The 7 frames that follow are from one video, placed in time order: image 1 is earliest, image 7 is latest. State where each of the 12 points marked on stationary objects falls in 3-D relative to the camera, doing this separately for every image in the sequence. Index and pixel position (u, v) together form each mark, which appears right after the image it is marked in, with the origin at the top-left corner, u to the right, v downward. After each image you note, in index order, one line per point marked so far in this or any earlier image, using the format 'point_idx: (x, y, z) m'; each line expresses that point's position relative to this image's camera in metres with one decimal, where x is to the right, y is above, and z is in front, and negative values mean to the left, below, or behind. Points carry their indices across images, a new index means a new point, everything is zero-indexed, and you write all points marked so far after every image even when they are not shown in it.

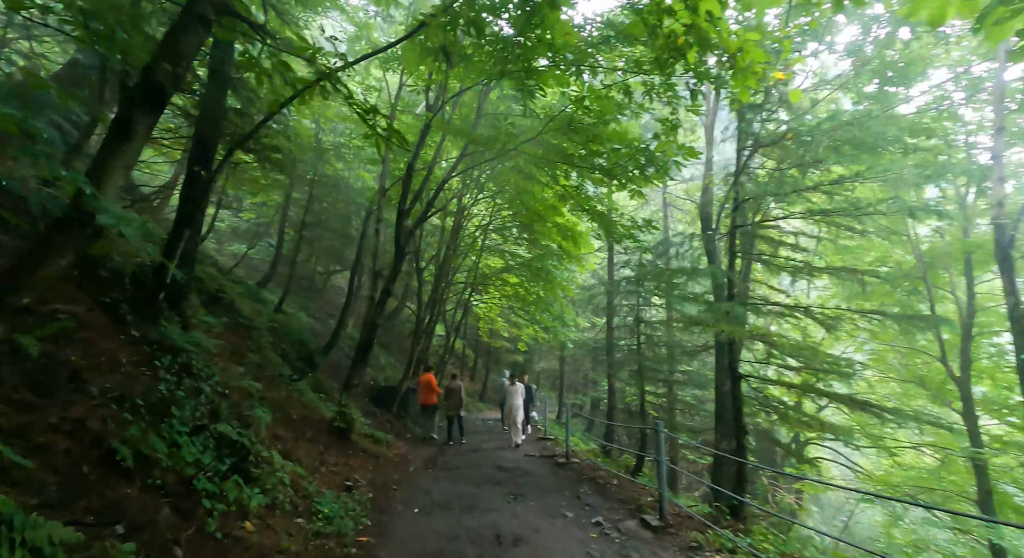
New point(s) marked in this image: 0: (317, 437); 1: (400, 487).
0: (-3.3, -2.7, +8.2) m
1: (-1.8, -3.4, +7.8) m
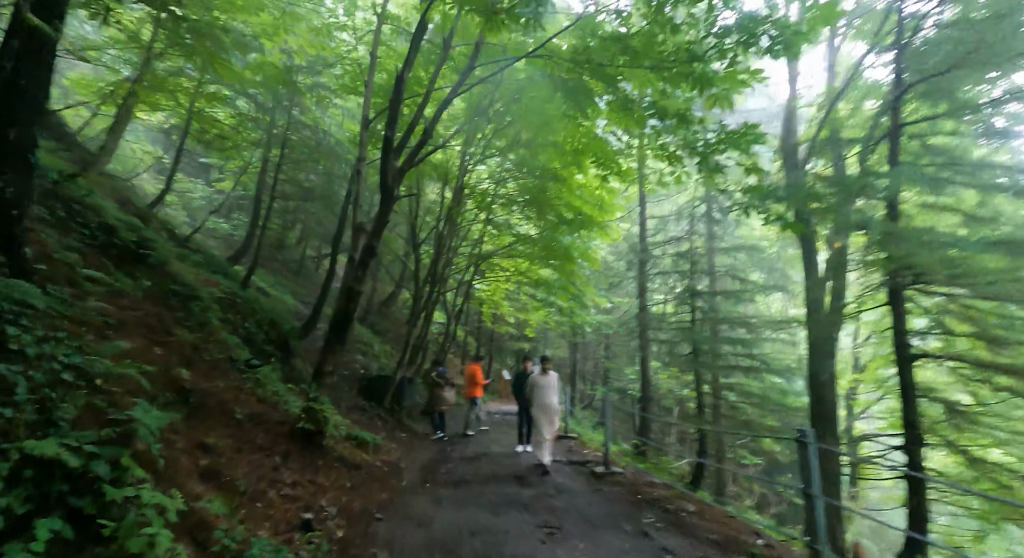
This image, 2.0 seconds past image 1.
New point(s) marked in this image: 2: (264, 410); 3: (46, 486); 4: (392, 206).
0: (-2.9, -2.0, +5.9) m
1: (-1.4, -2.7, +5.6) m
2: (-3.3, -1.8, +6.5) m
3: (-2.6, -1.2, +2.7) m
4: (-1.8, +1.1, +7.2) m
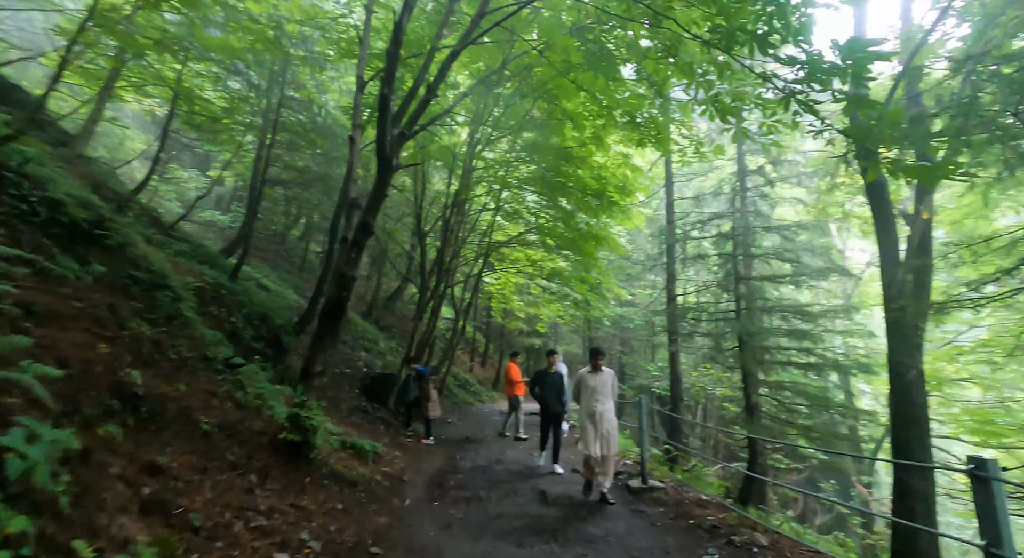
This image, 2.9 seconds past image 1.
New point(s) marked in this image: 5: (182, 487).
0: (-2.7, -1.9, +4.9) m
1: (-1.2, -2.5, +4.5) m
2: (-3.1, -1.6, +5.5) m
3: (-2.4, -1.0, +1.7) m
4: (-1.6, +1.3, +6.1) m
5: (-2.7, -1.7, +4.0) m
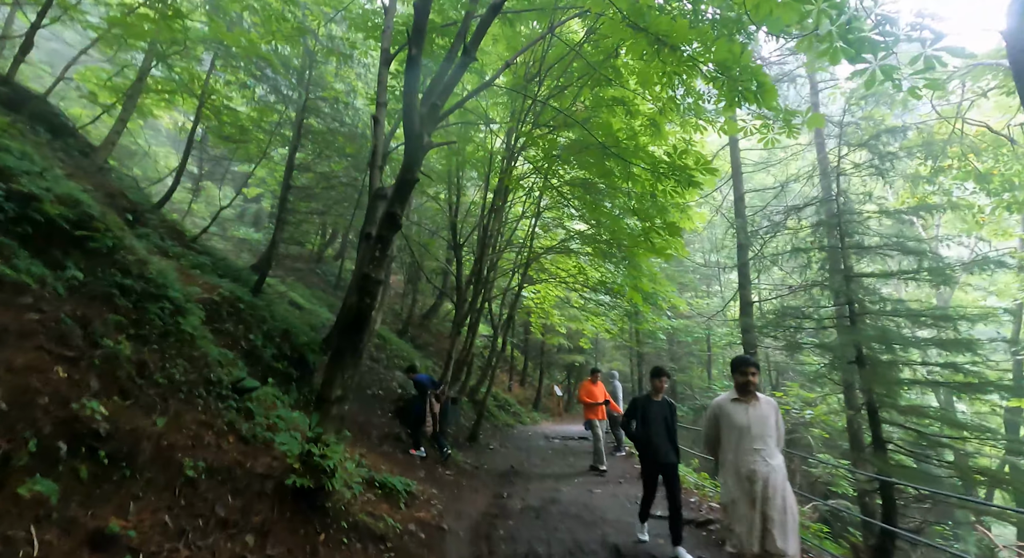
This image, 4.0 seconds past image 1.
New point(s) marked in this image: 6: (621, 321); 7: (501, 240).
0: (-2.1, -1.9, +3.8) m
1: (-0.6, -2.5, +3.3) m
2: (-2.5, -1.6, +4.4) m
3: (-2.1, -0.9, +0.6) m
4: (-1.0, +1.3, +5.0) m
5: (-2.2, -1.7, +2.9) m
6: (+3.7, -1.4, +16.5) m
7: (-0.3, +1.2, +14.7) m
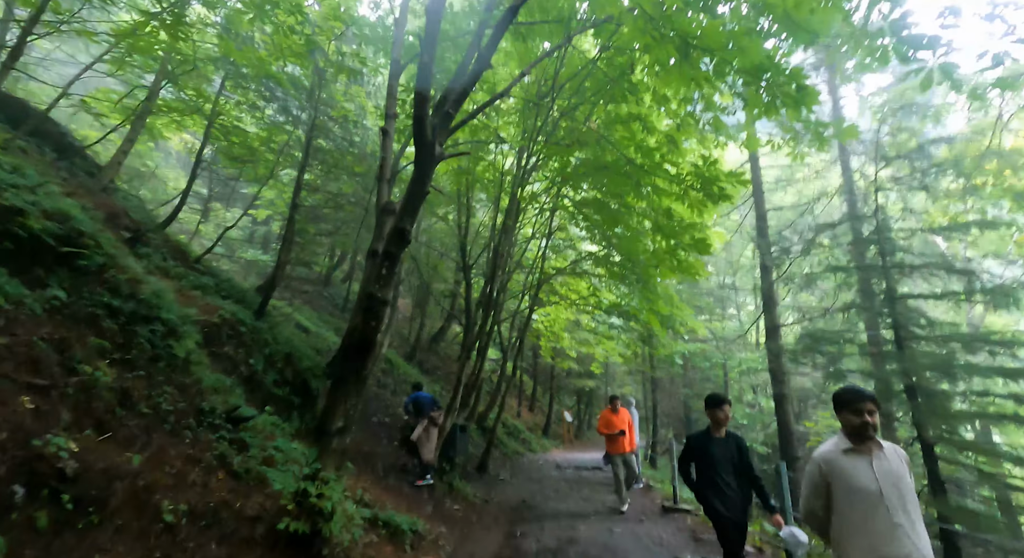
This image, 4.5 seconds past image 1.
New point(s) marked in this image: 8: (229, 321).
0: (-2.0, -2.0, +3.3) m
1: (-0.5, -2.6, +2.8) m
2: (-2.3, -1.8, +4.0) m
3: (-2.0, -0.9, +0.2) m
4: (-0.8, +1.1, +4.7) m
5: (-2.1, -1.8, +2.5) m
6: (+4.1, -2.2, +16.0) m
7: (0.0, +0.6, +14.3) m
8: (-4.5, -0.7, +7.6) m
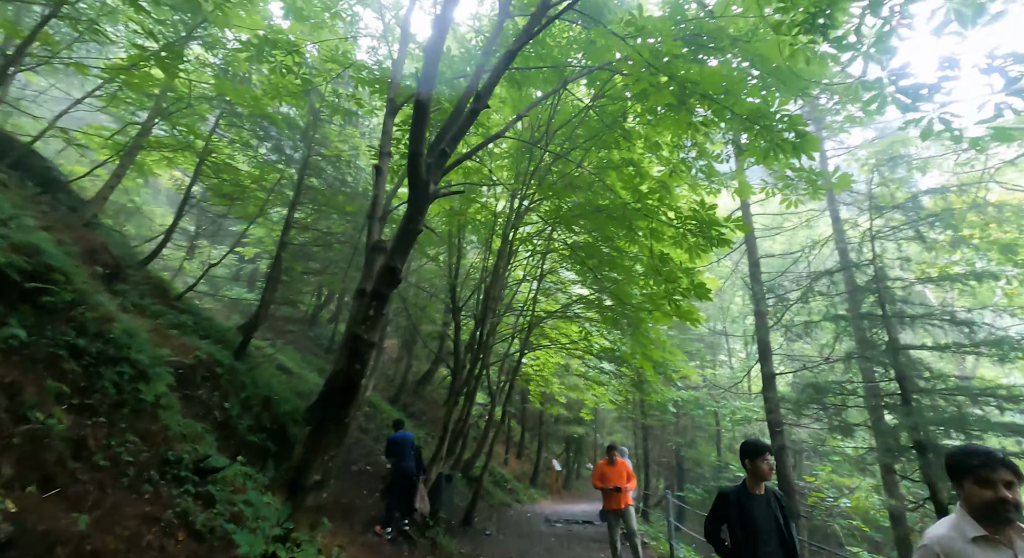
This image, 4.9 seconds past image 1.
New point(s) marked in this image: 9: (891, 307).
0: (-2.0, -2.3, +2.9) m
1: (-0.5, -2.8, +2.4) m
2: (-2.4, -2.1, +3.6) m
3: (-1.9, -0.9, -0.1) m
4: (-0.8, +0.7, +4.6) m
5: (-2.1, -1.9, +2.1) m
6: (+3.7, -3.6, +15.7) m
7: (-0.3, -0.7, +14.1) m
8: (-4.6, -1.2, +7.2) m
9: (+5.5, -0.4, +7.3) m
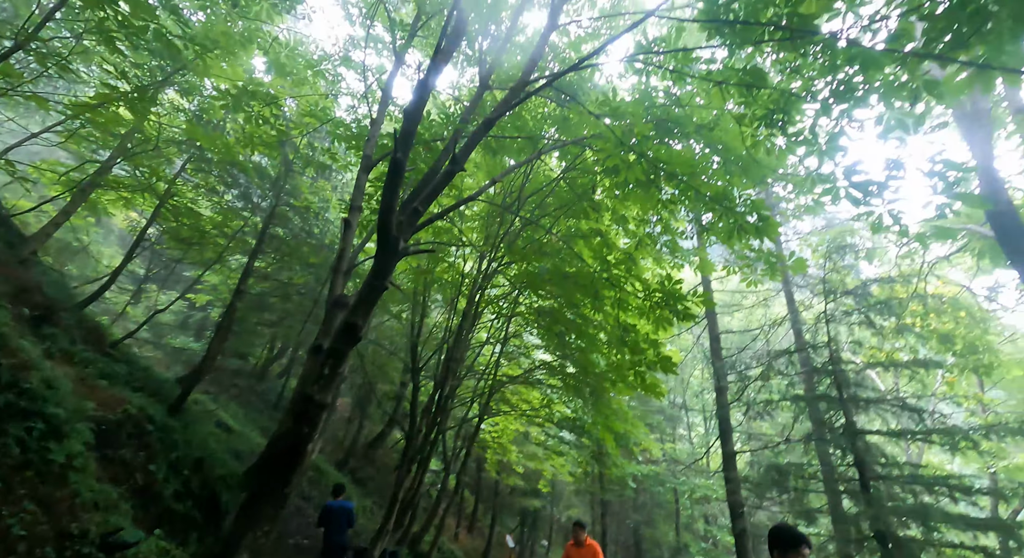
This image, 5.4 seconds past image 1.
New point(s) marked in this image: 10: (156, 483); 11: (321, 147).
0: (-2.3, -2.5, +2.4) m
1: (-0.8, -3.1, +1.9) m
2: (-2.7, -2.4, +3.0) m
3: (-1.9, -0.8, -0.4) m
4: (-1.1, +0.1, +4.5) m
5: (-2.3, -2.1, +1.6) m
6: (+2.3, -5.8, +15.2) m
7: (-1.3, -2.5, +13.8) m
8: (-5.2, -1.9, +6.6) m
9: (+5.0, -1.7, +7.5) m
10: (-4.5, -2.6, +6.0) m
11: (-3.6, +2.5, +9.2) m
